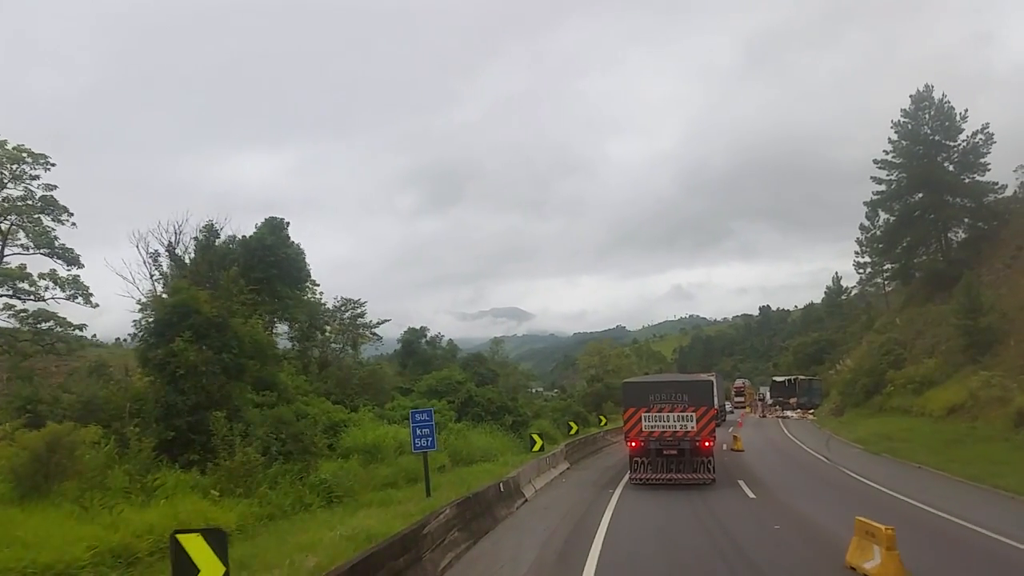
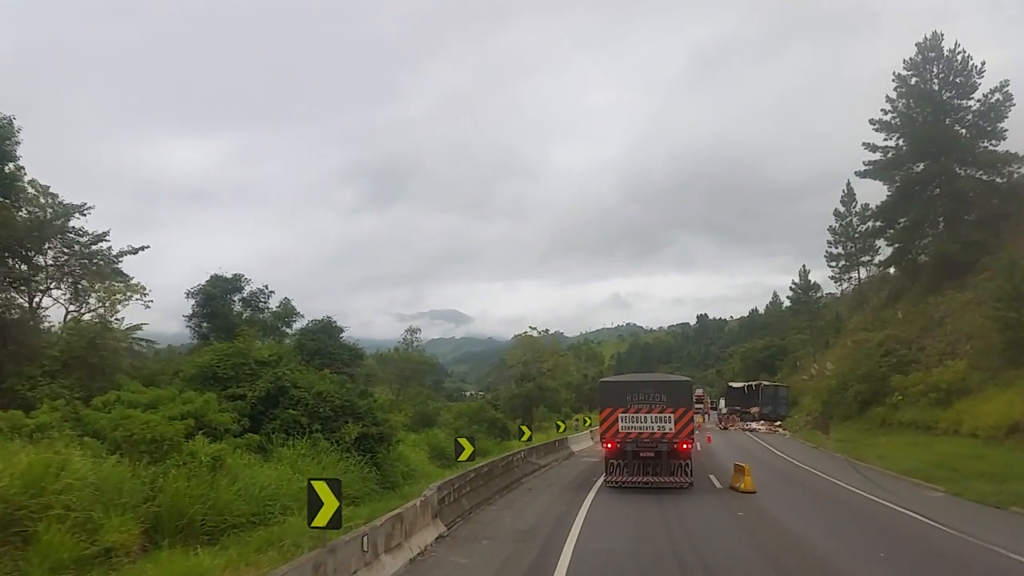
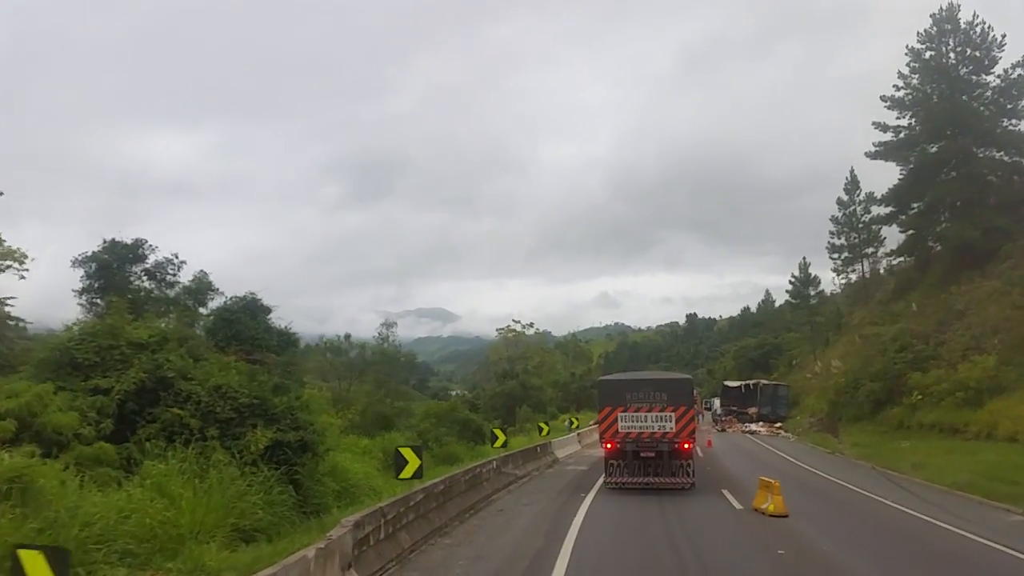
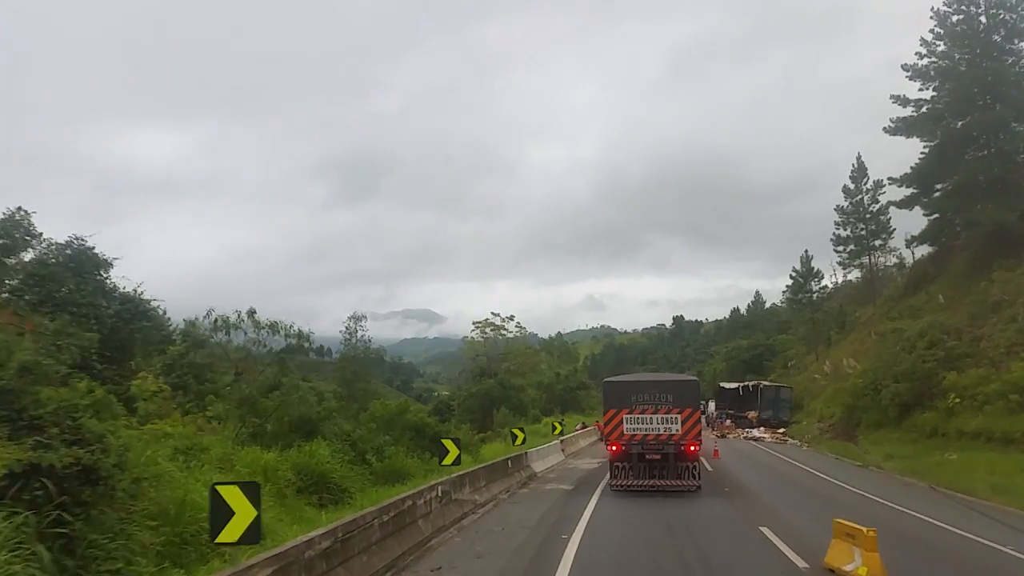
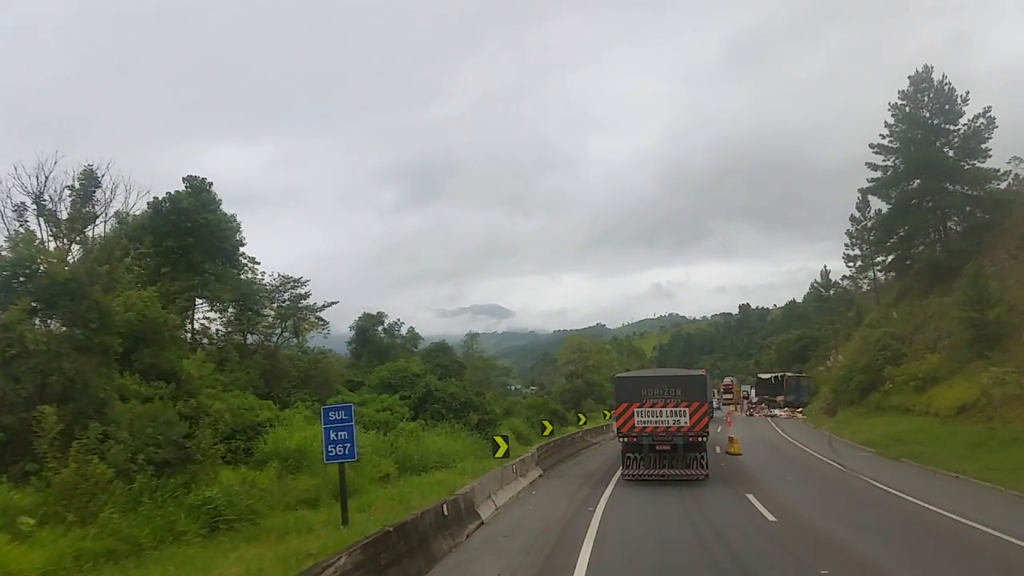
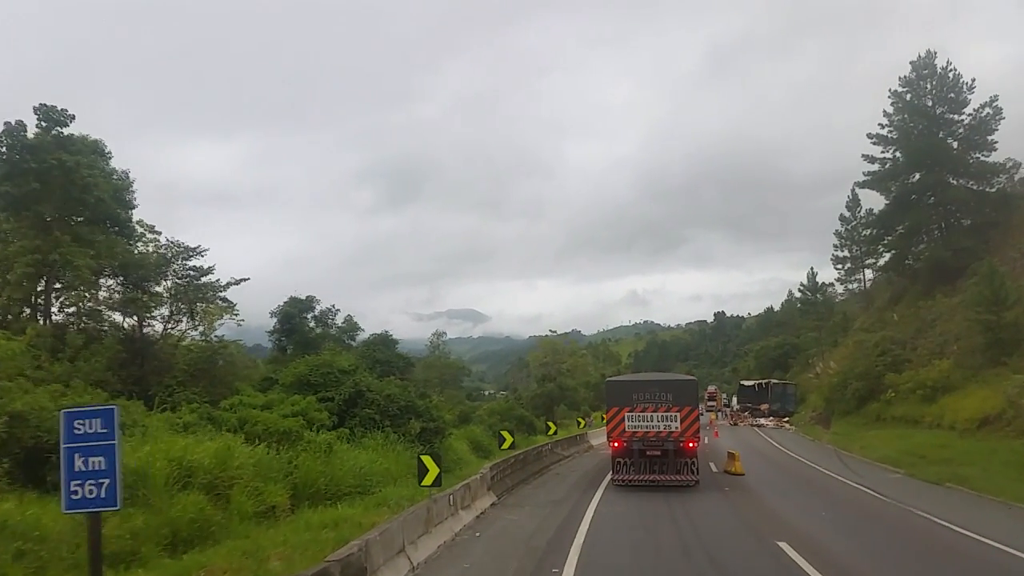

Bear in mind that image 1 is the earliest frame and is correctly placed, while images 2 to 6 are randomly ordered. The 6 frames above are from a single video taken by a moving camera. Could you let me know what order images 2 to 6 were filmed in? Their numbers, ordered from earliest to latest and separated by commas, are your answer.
5, 6, 2, 3, 4
